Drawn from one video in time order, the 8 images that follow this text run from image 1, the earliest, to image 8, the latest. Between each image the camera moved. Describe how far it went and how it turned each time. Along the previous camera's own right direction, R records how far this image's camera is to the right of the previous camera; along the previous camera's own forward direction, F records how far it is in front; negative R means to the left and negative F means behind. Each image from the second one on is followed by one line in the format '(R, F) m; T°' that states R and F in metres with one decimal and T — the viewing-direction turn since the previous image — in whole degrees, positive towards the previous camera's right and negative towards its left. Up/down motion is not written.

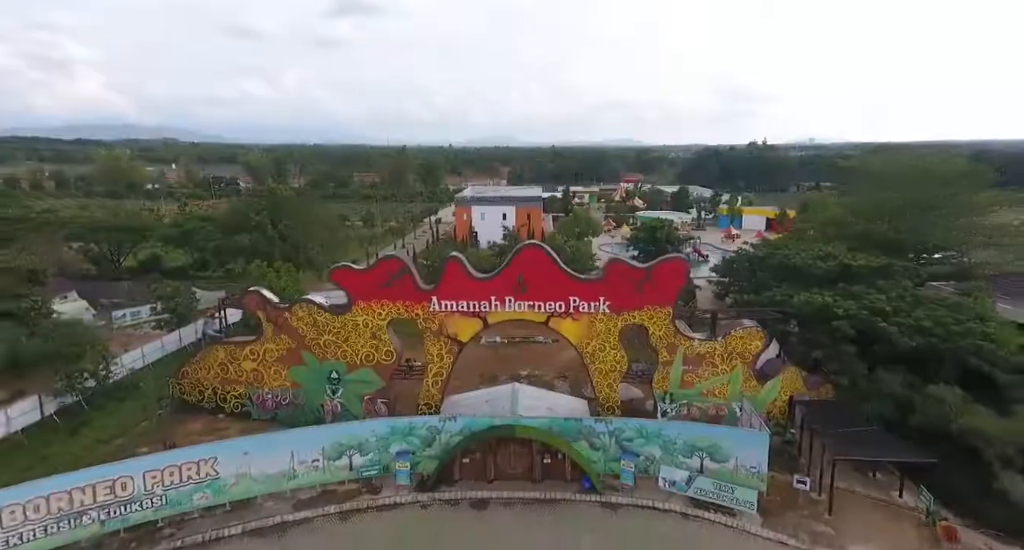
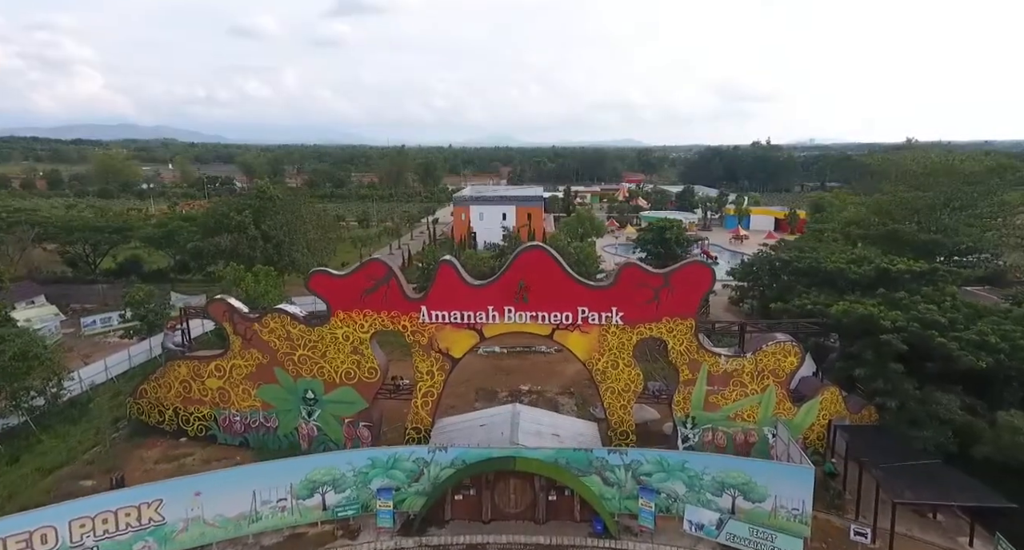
(0.0, +2.0) m; 0°
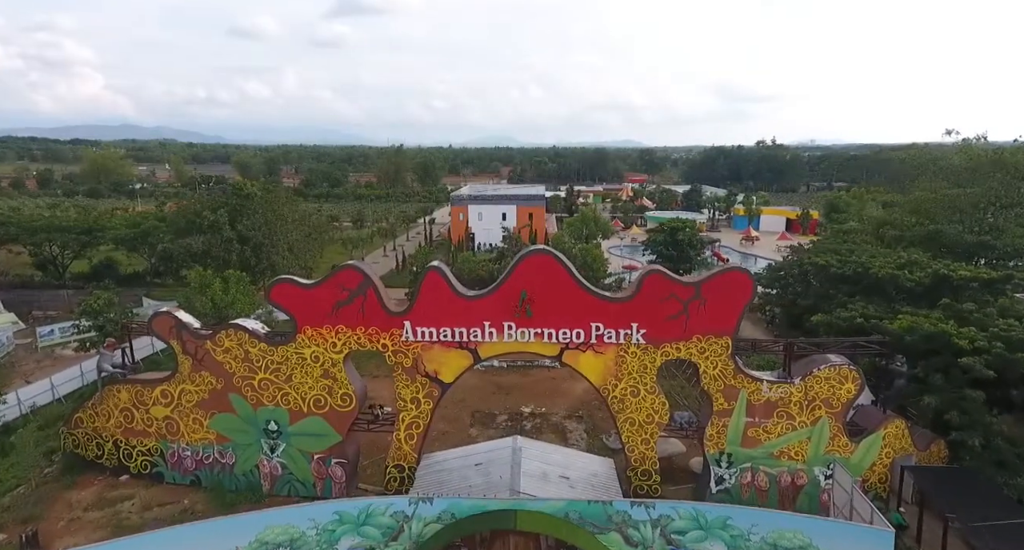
(0.0, +2.3) m; 0°
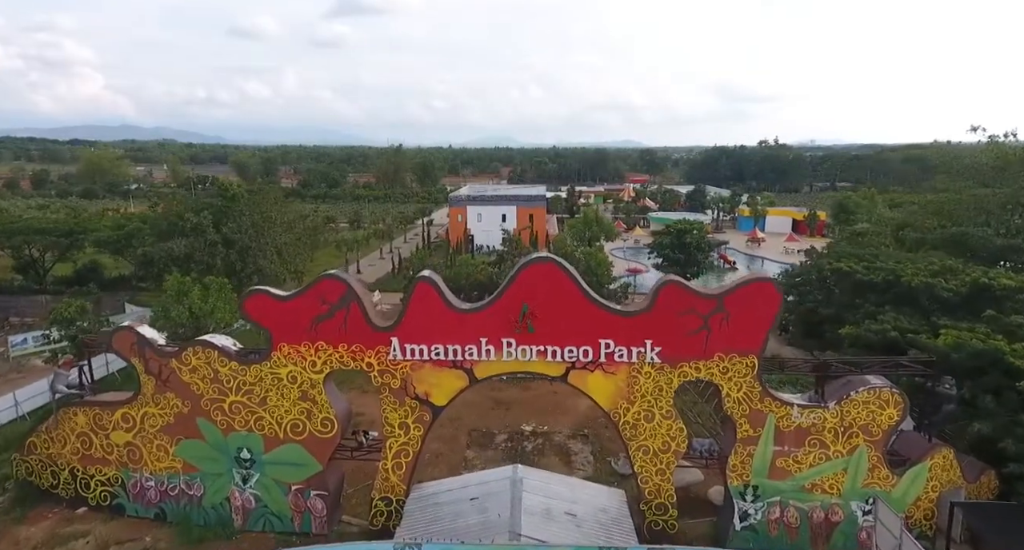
(0.0, +1.3) m; 0°
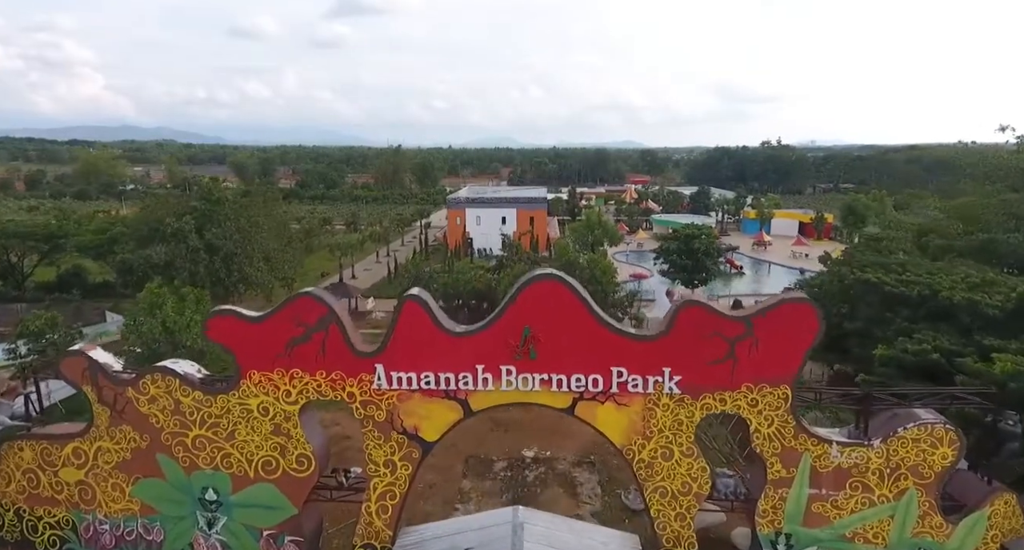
(0.0, +1.3) m; 0°
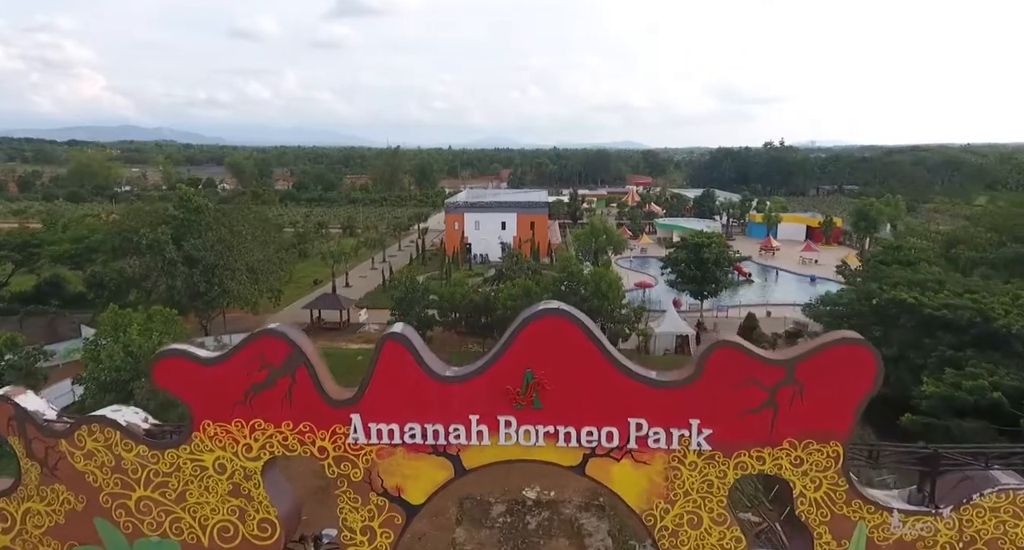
(0.0, +1.4) m; 0°
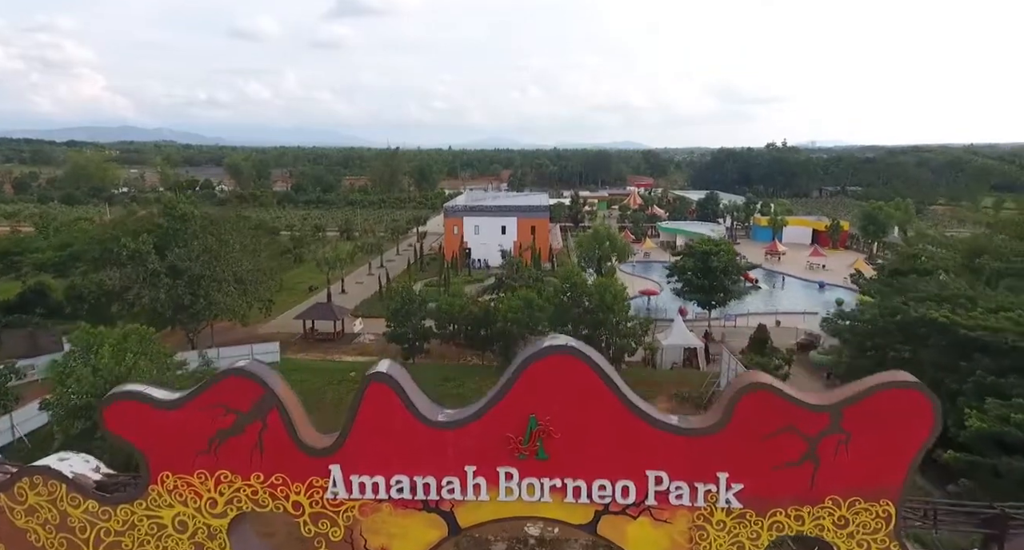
(0.0, +1.0) m; 0°
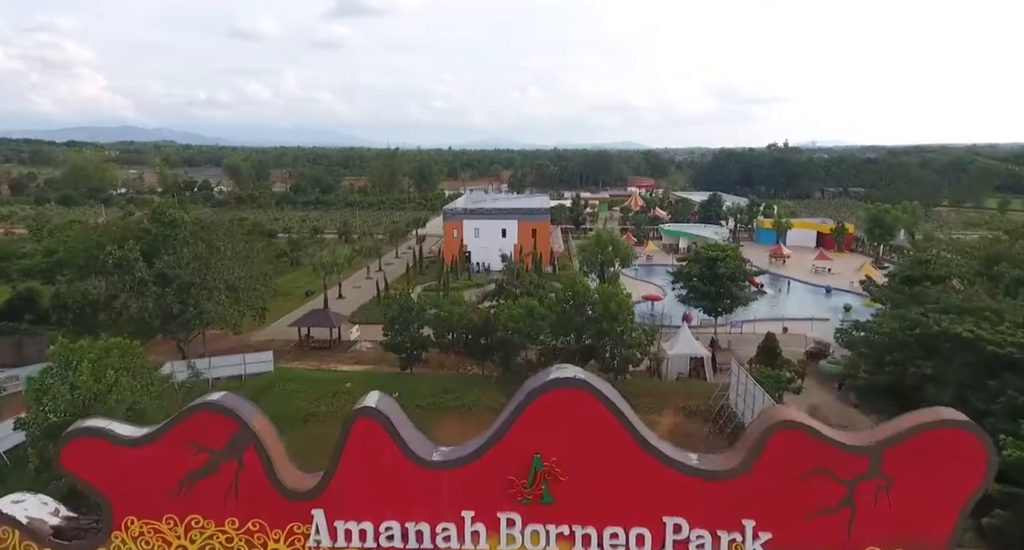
(0.0, +0.7) m; 0°
